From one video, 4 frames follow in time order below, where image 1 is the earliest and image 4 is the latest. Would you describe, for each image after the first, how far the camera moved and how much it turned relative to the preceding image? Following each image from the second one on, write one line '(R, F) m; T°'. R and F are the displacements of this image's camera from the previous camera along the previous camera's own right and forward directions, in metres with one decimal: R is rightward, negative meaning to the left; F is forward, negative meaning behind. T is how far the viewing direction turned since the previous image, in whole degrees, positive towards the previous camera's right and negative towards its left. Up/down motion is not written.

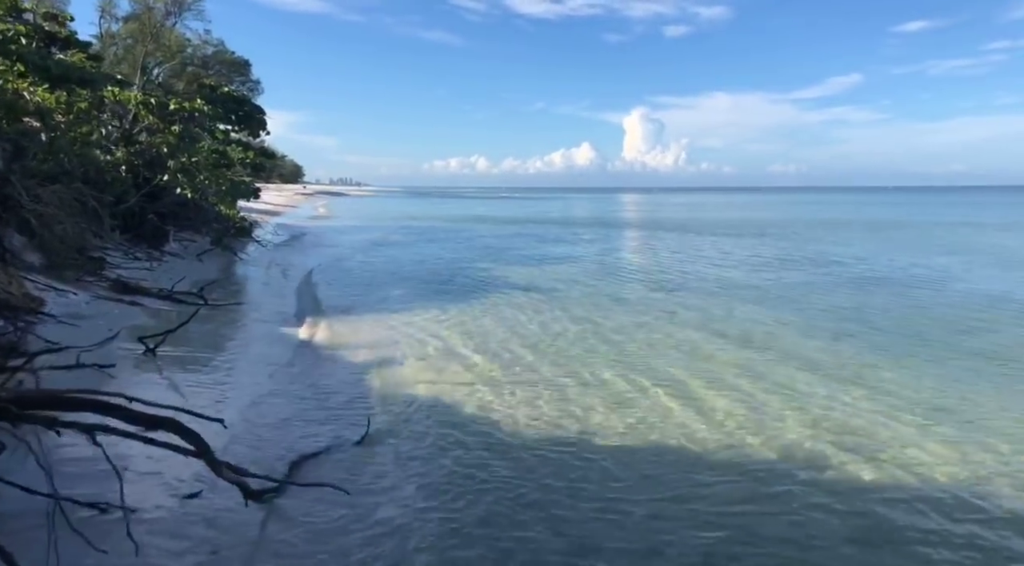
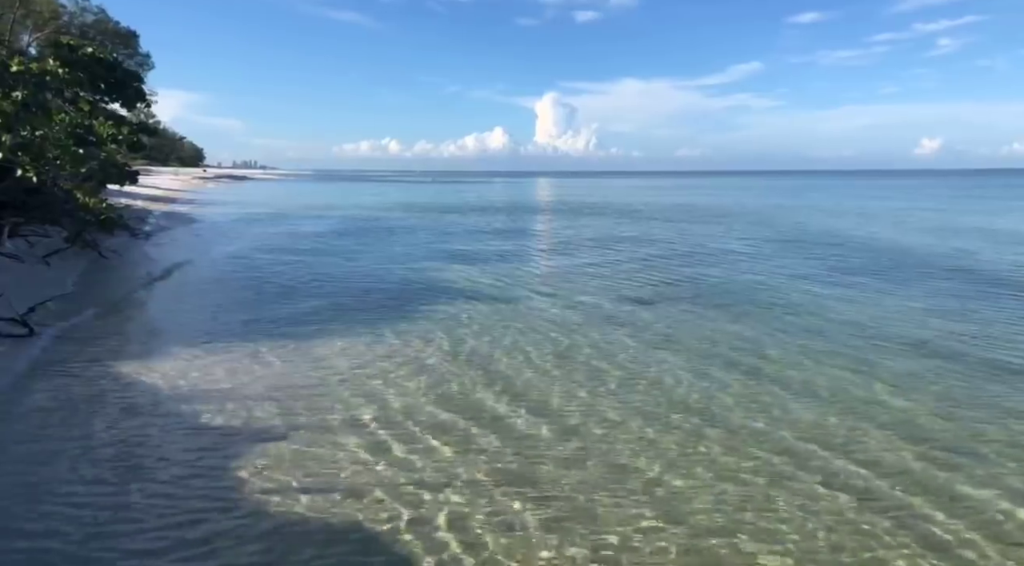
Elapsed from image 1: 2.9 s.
(-0.6, +3.1) m; +7°
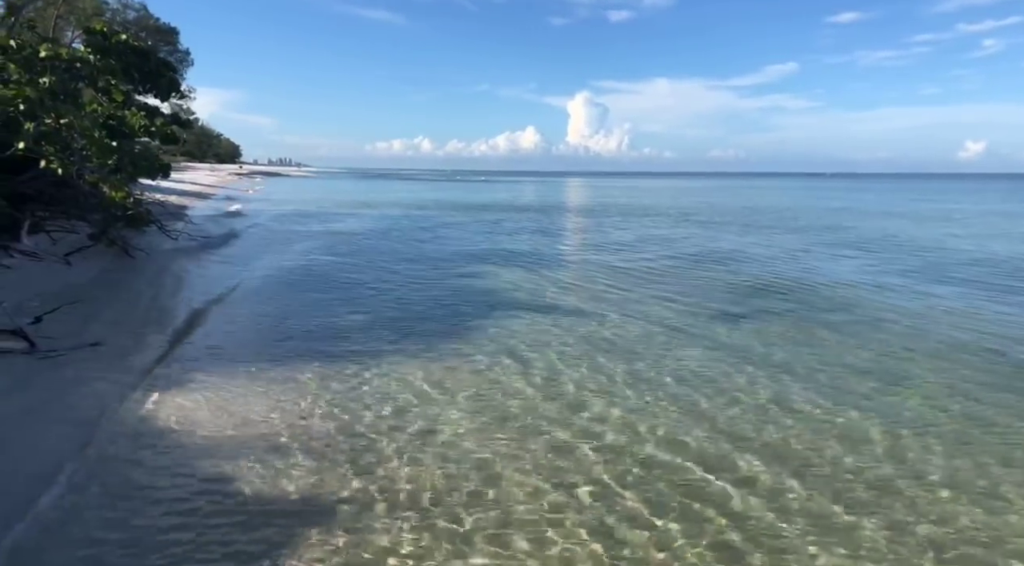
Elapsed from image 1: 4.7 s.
(-0.7, +1.7) m; -3°
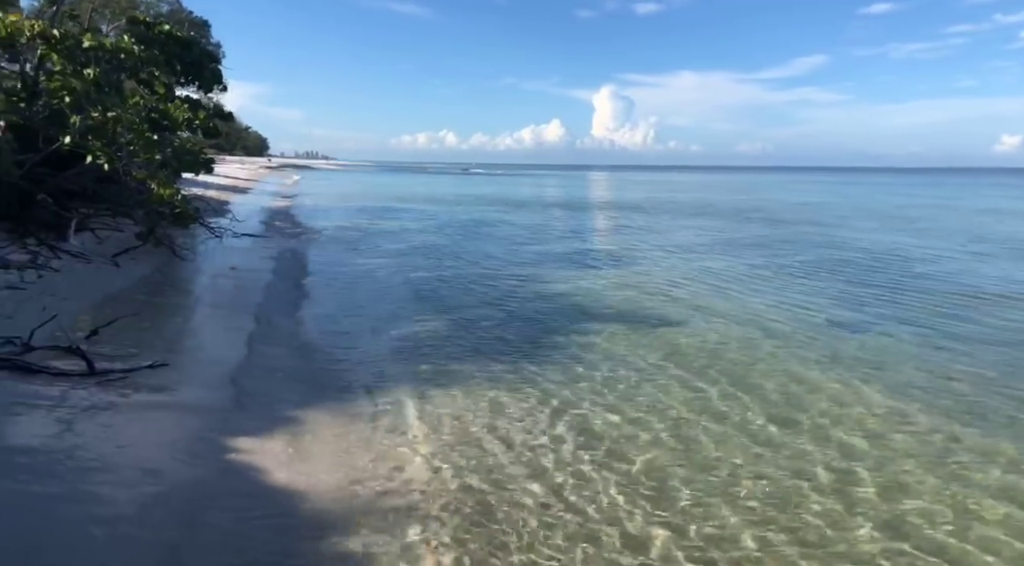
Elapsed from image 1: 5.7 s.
(-1.0, +1.0) m; -2°
